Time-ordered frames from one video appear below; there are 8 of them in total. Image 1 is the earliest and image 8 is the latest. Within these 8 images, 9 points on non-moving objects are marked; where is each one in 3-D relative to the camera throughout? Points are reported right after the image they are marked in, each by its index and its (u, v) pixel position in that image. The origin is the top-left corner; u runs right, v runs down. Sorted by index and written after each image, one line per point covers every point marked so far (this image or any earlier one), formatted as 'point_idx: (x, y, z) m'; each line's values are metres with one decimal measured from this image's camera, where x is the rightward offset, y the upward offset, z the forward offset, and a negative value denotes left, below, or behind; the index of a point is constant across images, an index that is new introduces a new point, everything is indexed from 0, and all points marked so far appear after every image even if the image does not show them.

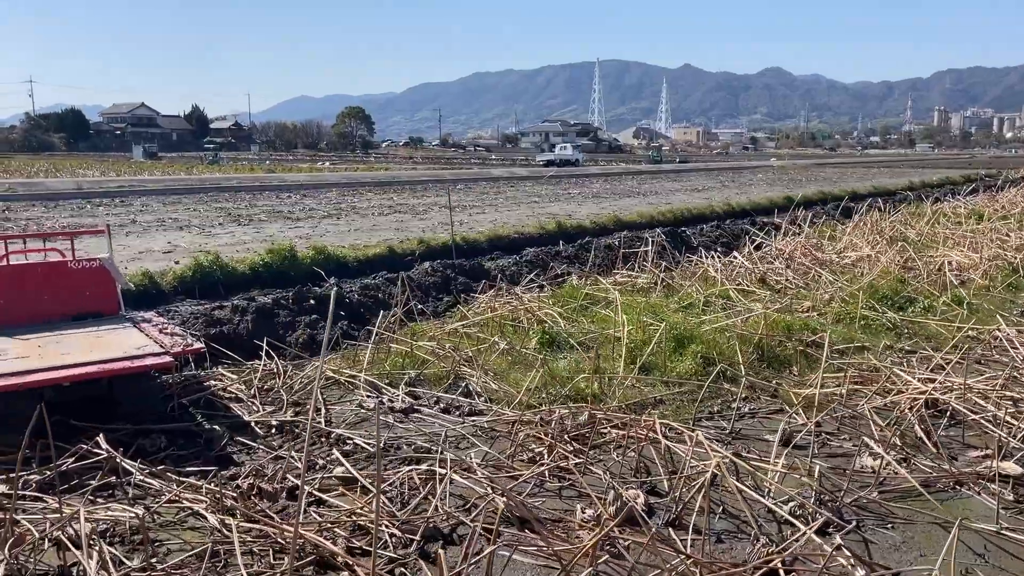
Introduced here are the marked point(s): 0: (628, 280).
0: (+1.4, +0.1, +10.0) m
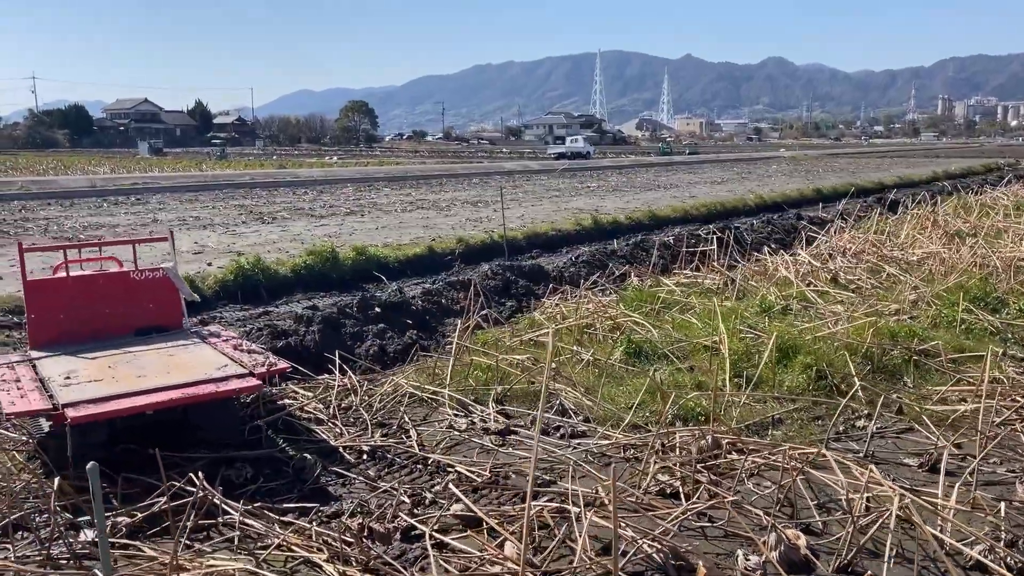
0: (+2.1, +0.1, +9.5) m
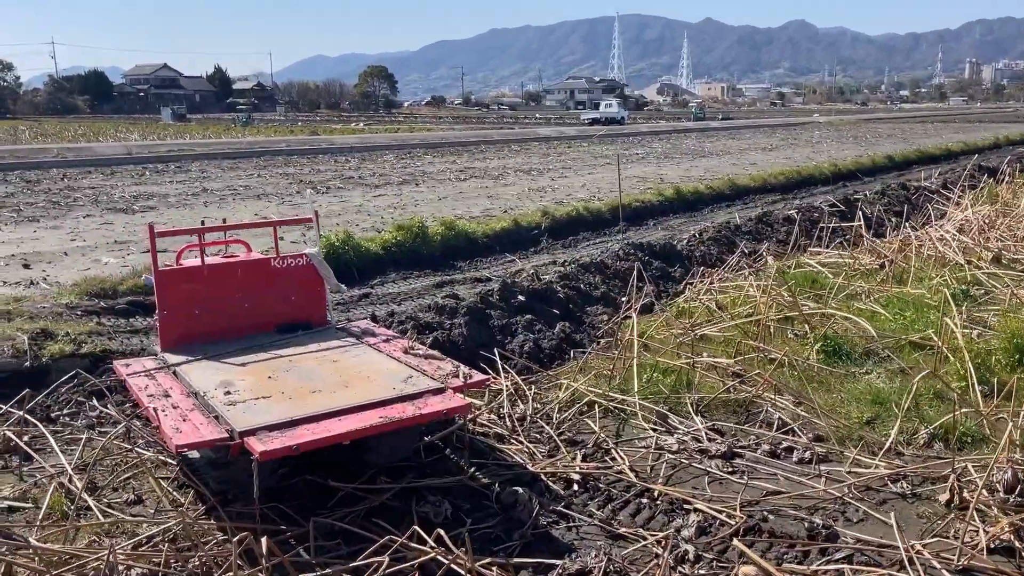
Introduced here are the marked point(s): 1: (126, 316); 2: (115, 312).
0: (+3.3, +0.2, +8.6) m
1: (-3.5, -0.3, +7.7) m
2: (-3.5, -0.2, +7.7) m
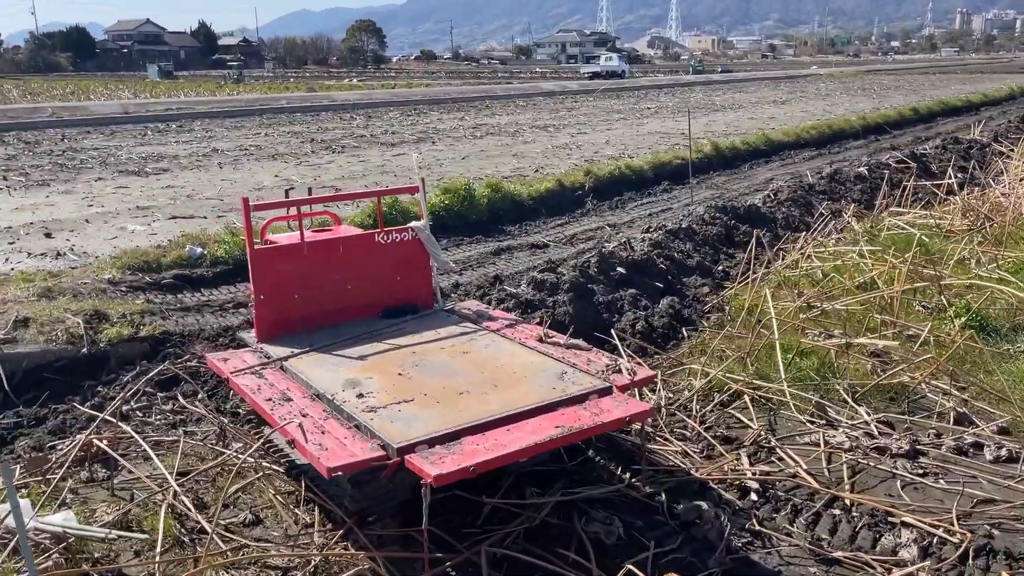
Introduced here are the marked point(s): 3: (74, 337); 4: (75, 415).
0: (+4.0, +0.6, +8.0) m
1: (-2.8, 0.0, +7.1) m
2: (-2.9, 0.0, +7.1) m
3: (-2.8, -0.3, +5.4) m
4: (-2.4, -0.7, +4.7) m
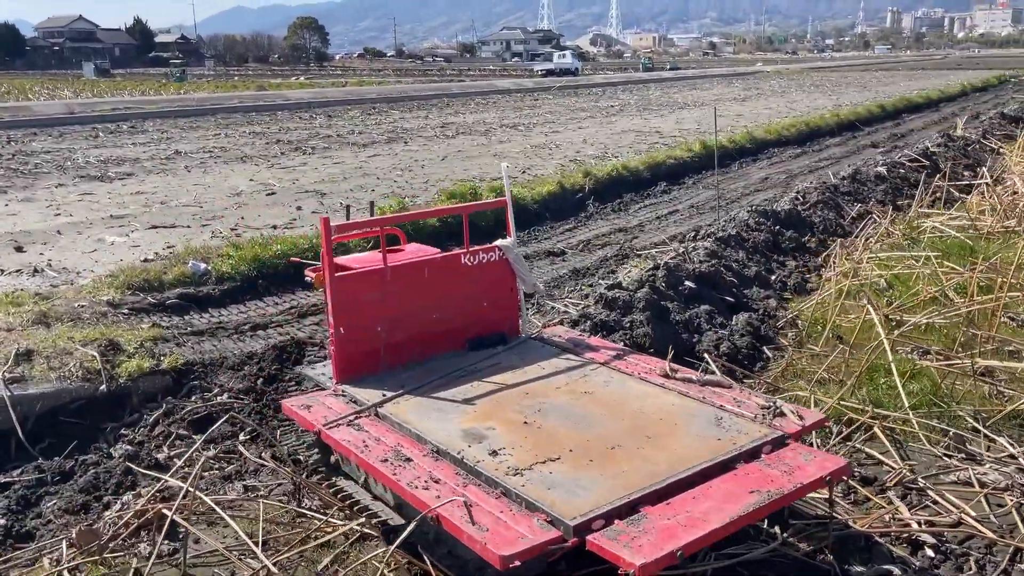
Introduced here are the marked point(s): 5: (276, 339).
0: (+4.2, +0.5, +7.7) m
1: (-2.5, -0.2, +6.5) m
2: (-2.6, -0.2, +6.4) m
3: (-2.3, -0.5, +4.8) m
4: (-1.9, -0.8, +4.1) m
5: (-1.7, -0.4, +6.1) m
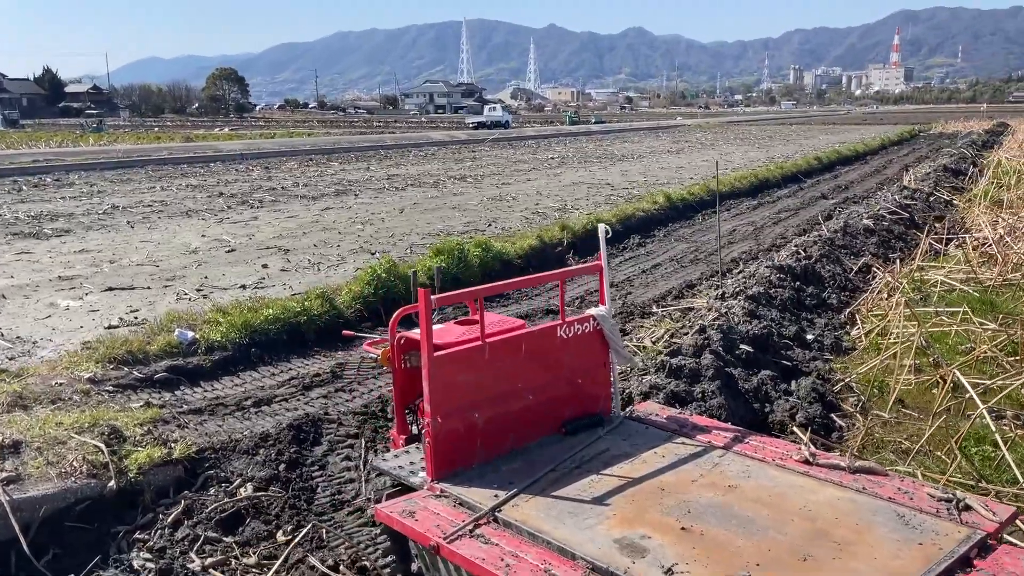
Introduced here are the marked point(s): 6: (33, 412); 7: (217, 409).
0: (+4.3, +0.1, +7.7) m
1: (-2.3, -0.7, +5.8) m
2: (-2.4, -0.7, +5.8) m
3: (-2.0, -0.9, +4.1) m
4: (-1.5, -1.2, +3.4) m
5: (-1.4, -0.8, +5.5) m
6: (-2.7, -0.7, +4.9) m
7: (-1.9, -0.8, +5.5) m
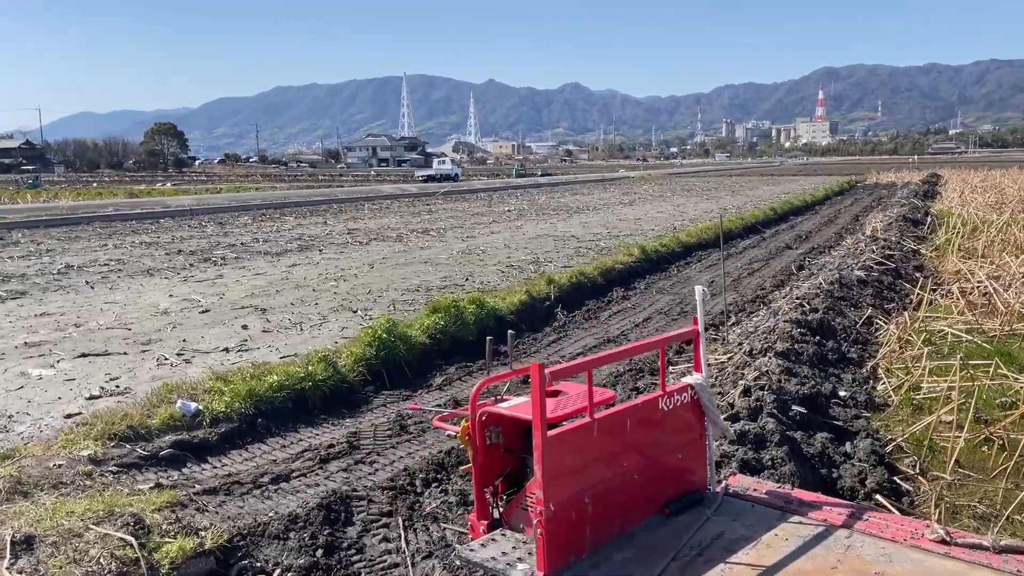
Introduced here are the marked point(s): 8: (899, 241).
0: (+4.3, -0.4, +7.7) m
1: (-2.1, -1.1, +5.3) m
2: (-2.1, -1.1, +5.3) m
3: (-1.7, -1.2, +3.7) m
4: (-1.1, -1.5, +3.0) m
5: (-1.2, -1.2, +5.1) m
6: (-2.5, -1.1, +4.4) m
7: (-1.7, -1.2, +5.1) m
8: (+6.9, +0.9, +15.2) m
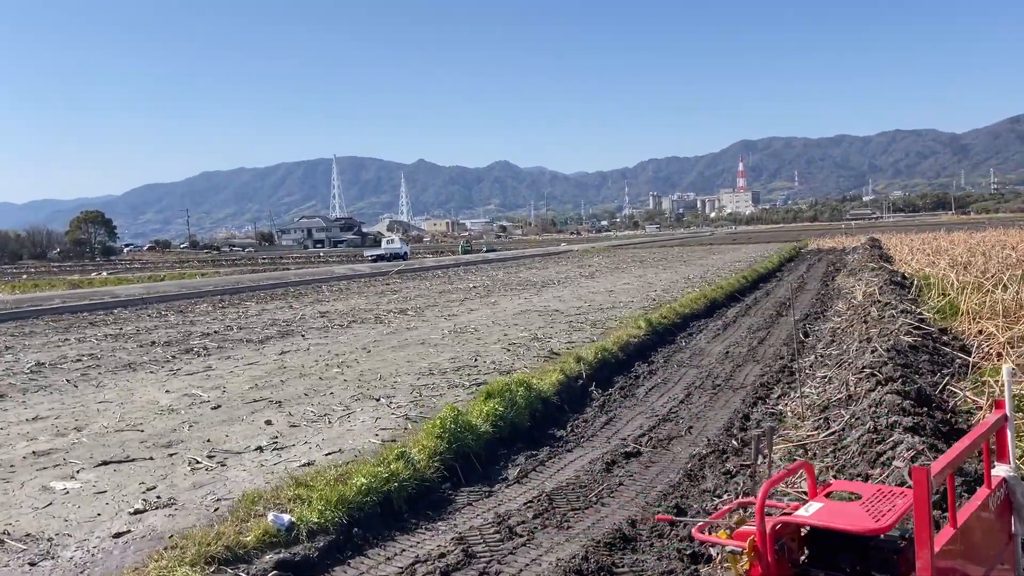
0: (+5.0, -0.9, +7.6) m
1: (-1.2, -1.7, +4.7) m
2: (-1.3, -1.6, +4.7) m
3: (-0.7, -1.6, +3.1) m
4: (-0.1, -1.8, +2.4) m
5: (-0.3, -1.7, +4.5) m
6: (-1.5, -1.6, +3.8) m
7: (-0.8, -1.7, +4.5) m
8: (+7.0, -0.2, +15.3) m
